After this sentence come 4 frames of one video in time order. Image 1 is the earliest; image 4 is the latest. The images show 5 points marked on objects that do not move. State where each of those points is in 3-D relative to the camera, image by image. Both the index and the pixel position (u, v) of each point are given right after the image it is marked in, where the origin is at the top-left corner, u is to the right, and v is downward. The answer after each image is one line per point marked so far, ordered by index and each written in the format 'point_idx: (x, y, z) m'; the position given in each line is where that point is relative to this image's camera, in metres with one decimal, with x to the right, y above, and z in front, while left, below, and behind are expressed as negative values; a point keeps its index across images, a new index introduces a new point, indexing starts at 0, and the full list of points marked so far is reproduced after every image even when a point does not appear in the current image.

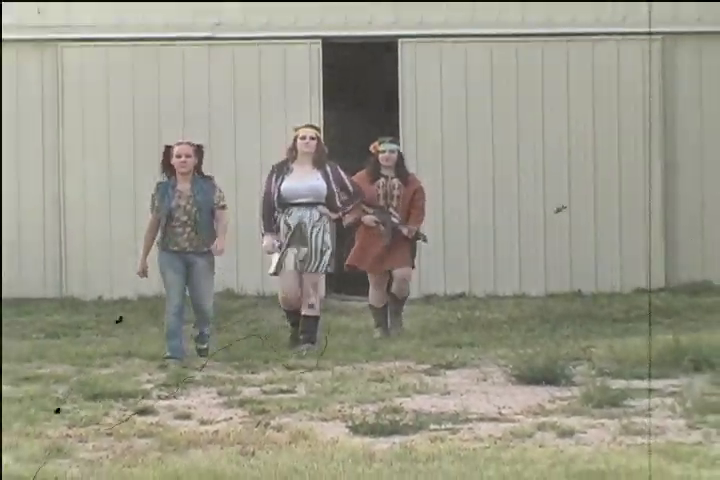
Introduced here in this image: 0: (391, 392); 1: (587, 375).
0: (0.0, -0.2, +3.3) m
1: (+0.3, -0.2, +3.3) m
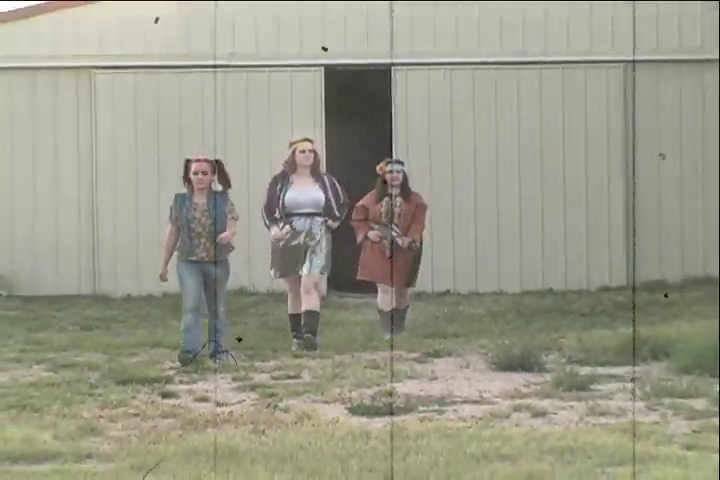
0: (0.0, -0.2, +3.7) m
1: (+0.3, -0.2, +3.8) m
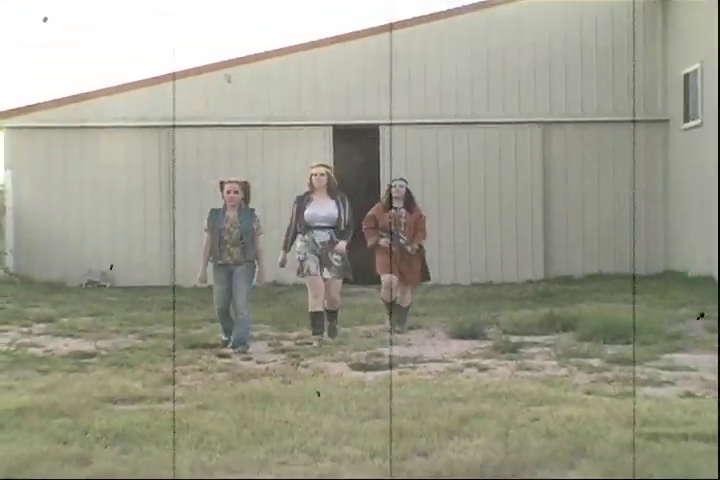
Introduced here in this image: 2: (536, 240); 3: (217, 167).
0: (0.0, -0.2, +5.3) m
1: (+0.3, -0.2, +5.3) m
2: (+0.4, 0.0, +5.3) m
3: (-0.3, +0.2, +5.3) m
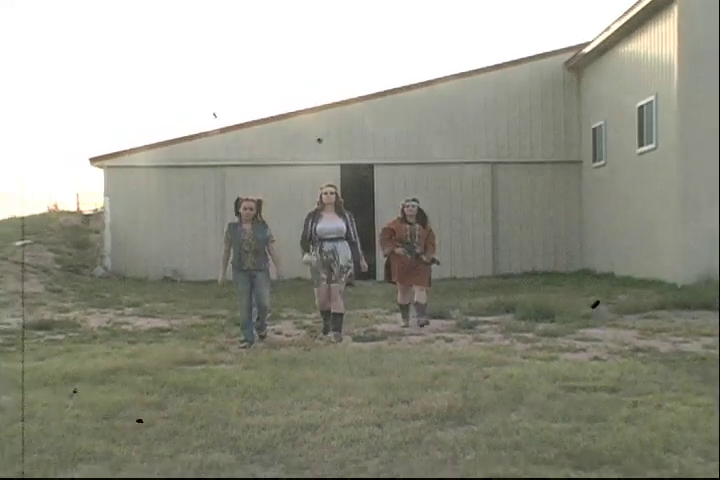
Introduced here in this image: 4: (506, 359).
0: (0.0, -0.3, +7.4) m
1: (+0.3, -0.2, +7.4) m
2: (+0.4, 0.0, +7.3) m
3: (-0.3, +0.1, +7.4) m
4: (+0.5, -0.4, +7.4) m
